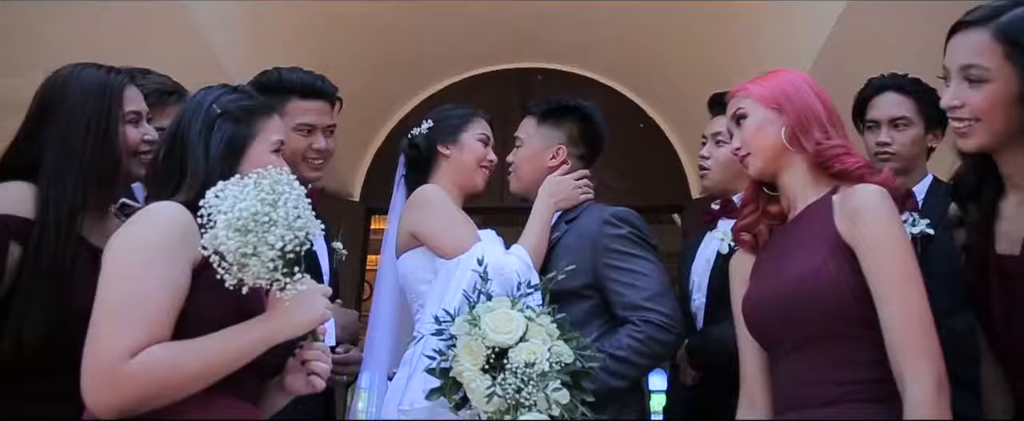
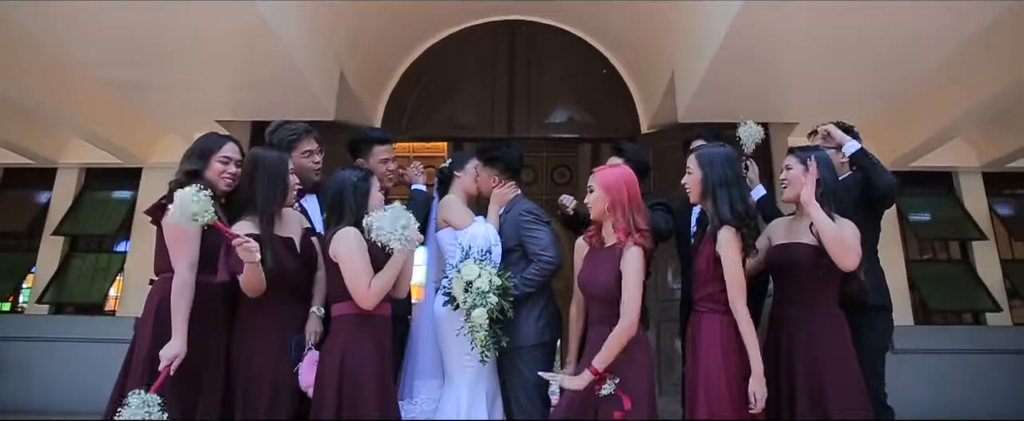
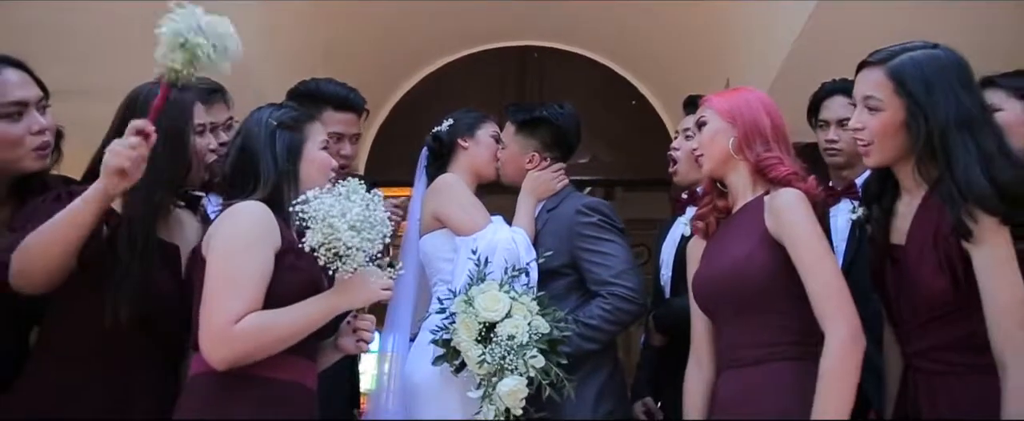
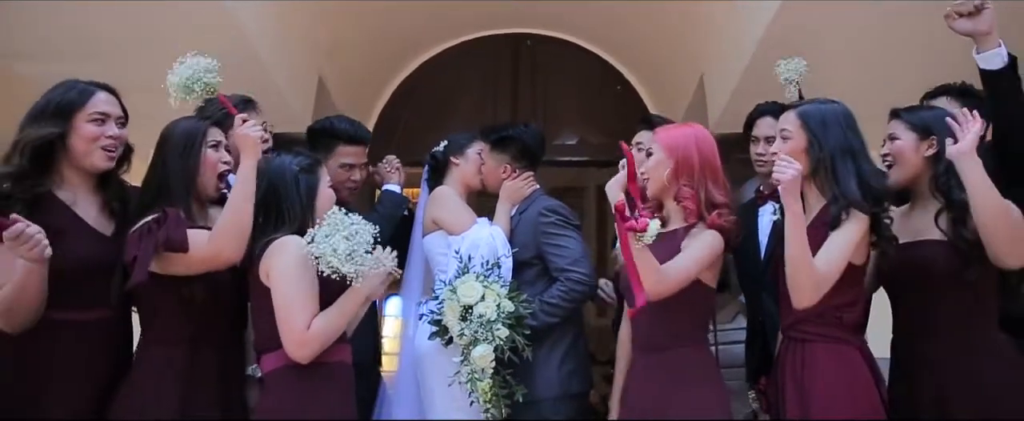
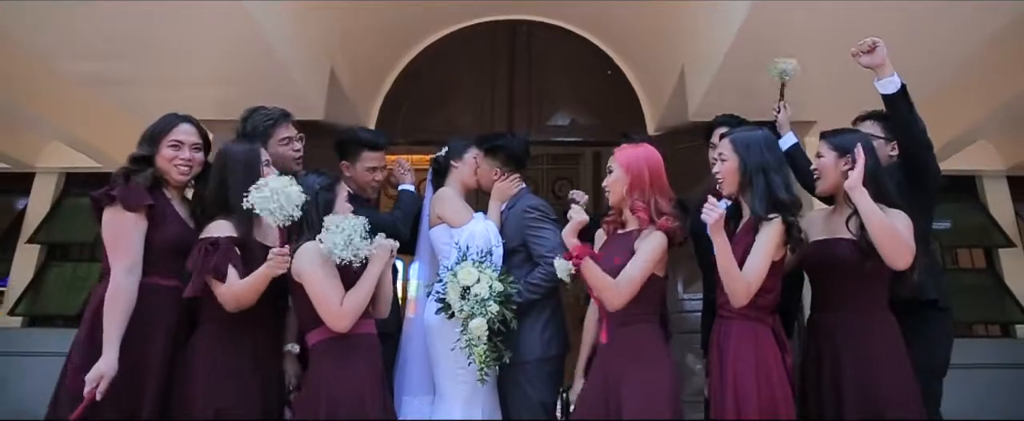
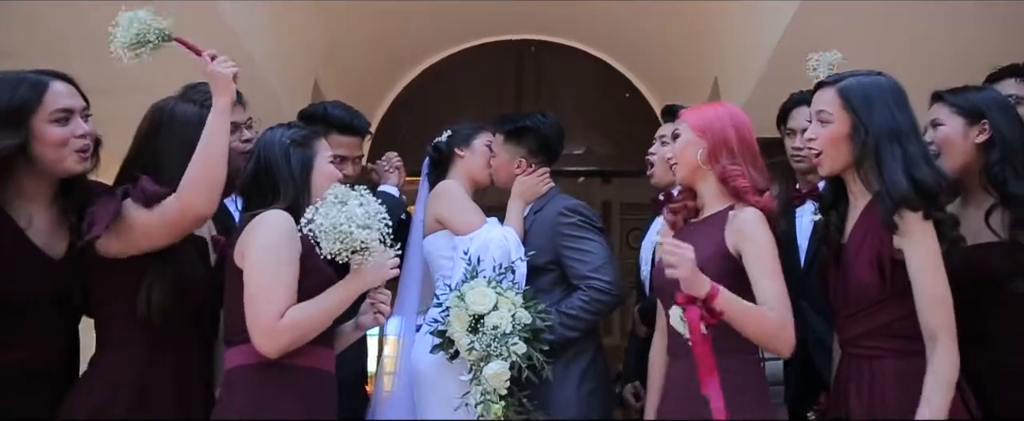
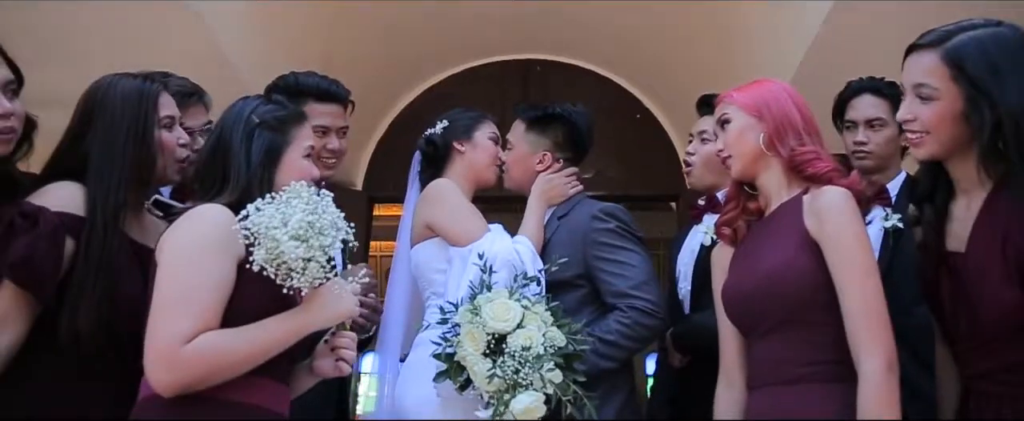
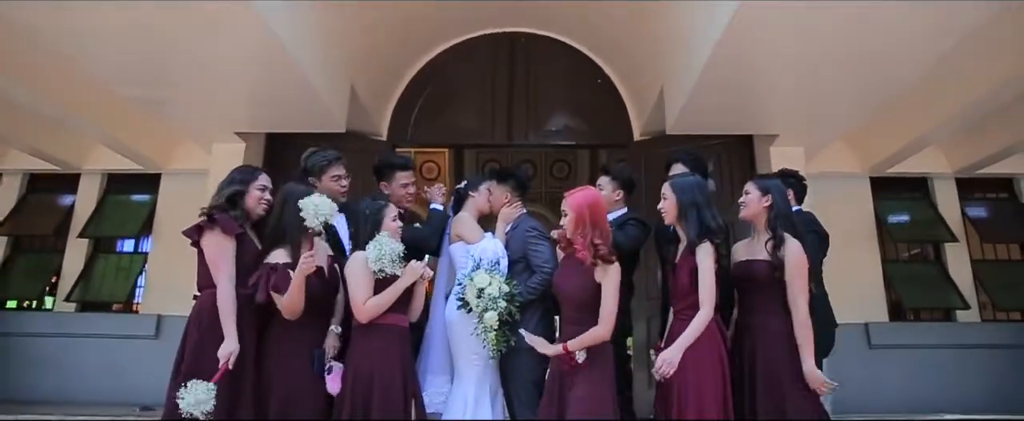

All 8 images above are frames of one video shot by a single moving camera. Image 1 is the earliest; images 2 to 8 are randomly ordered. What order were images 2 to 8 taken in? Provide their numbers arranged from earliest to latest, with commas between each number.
7, 3, 6, 4, 5, 2, 8
